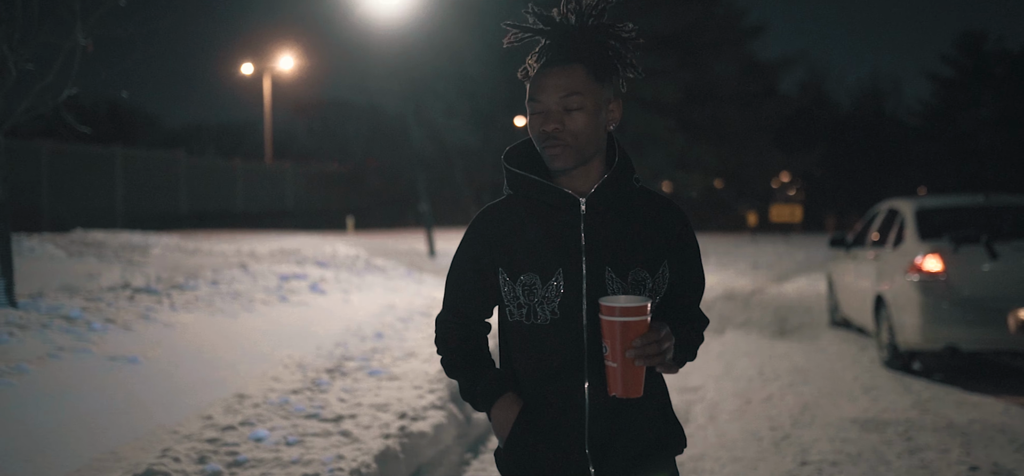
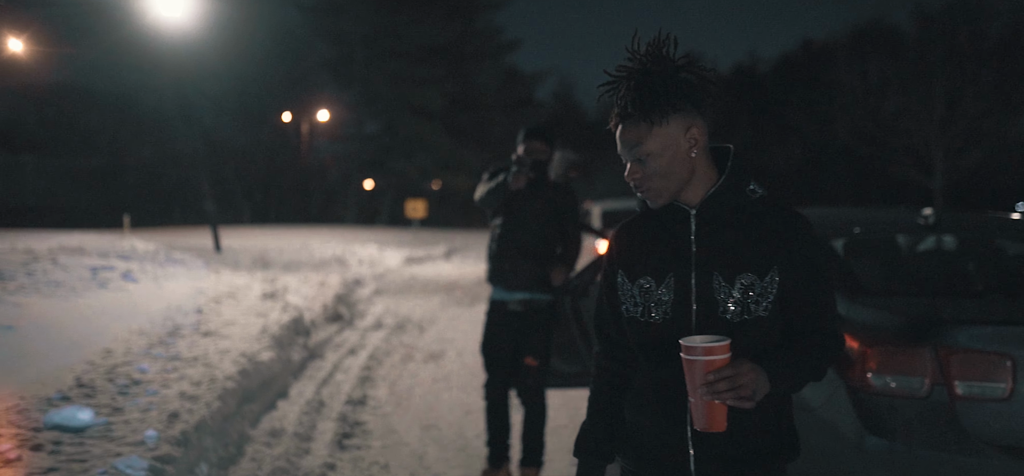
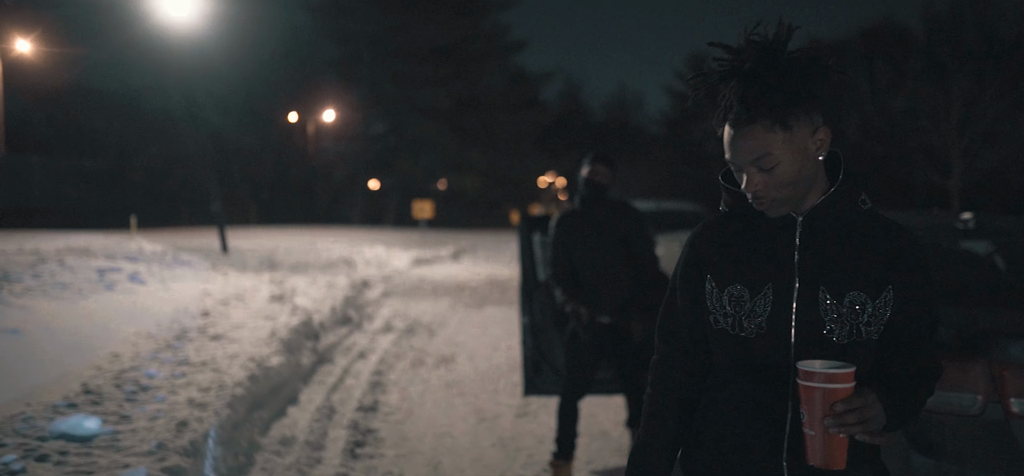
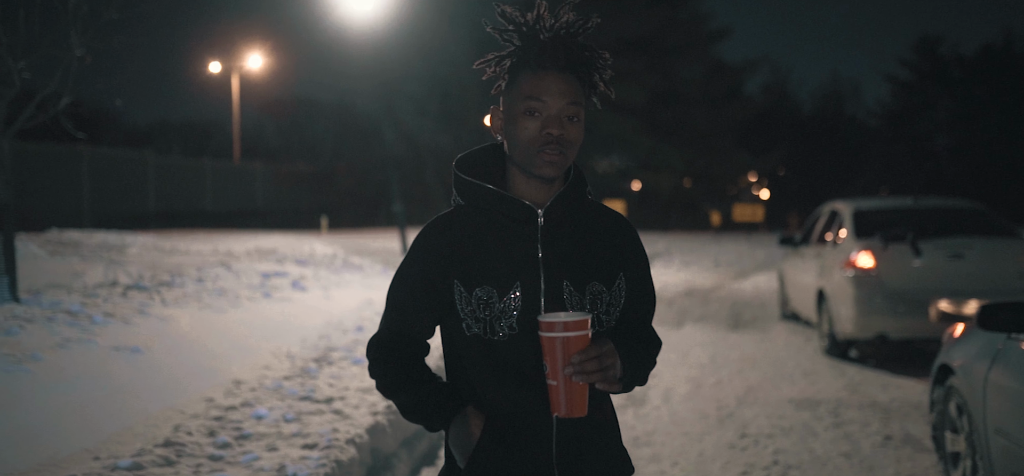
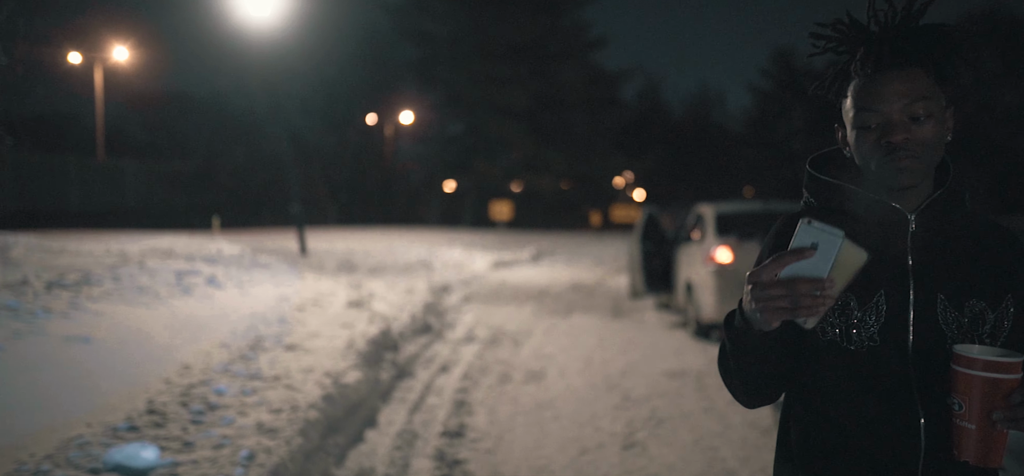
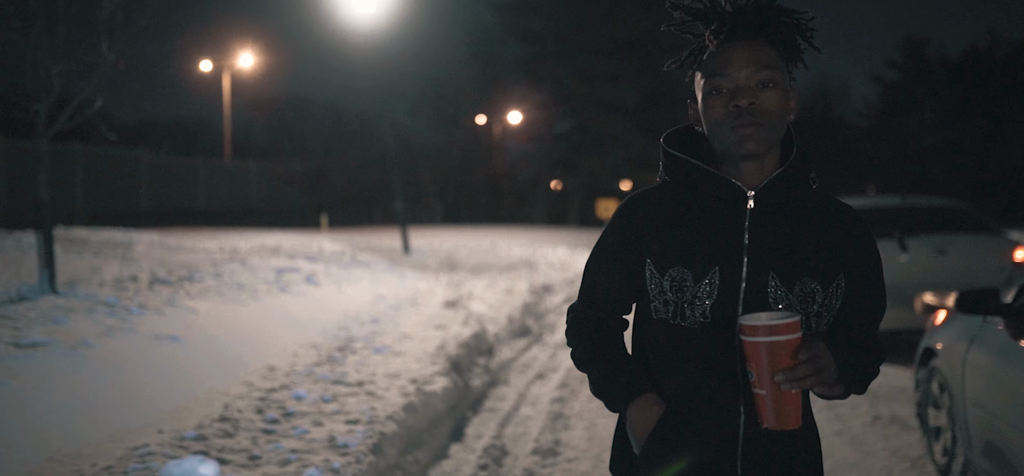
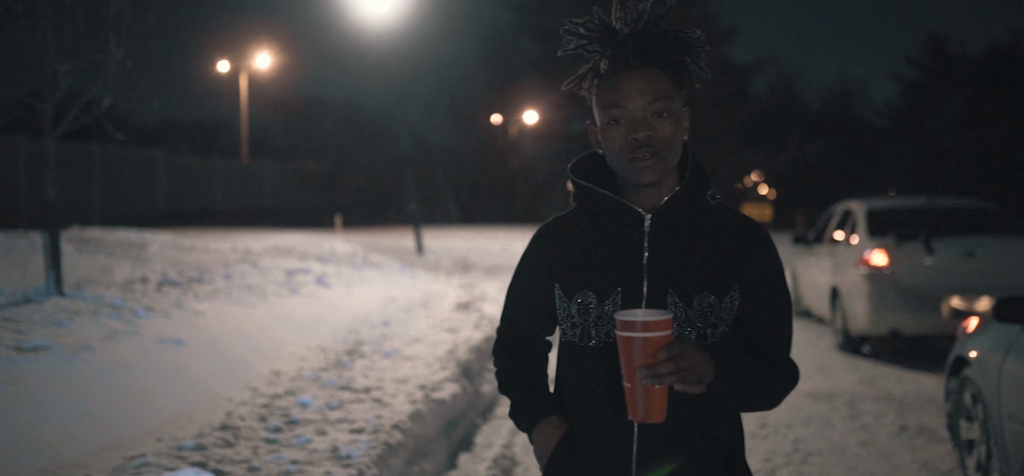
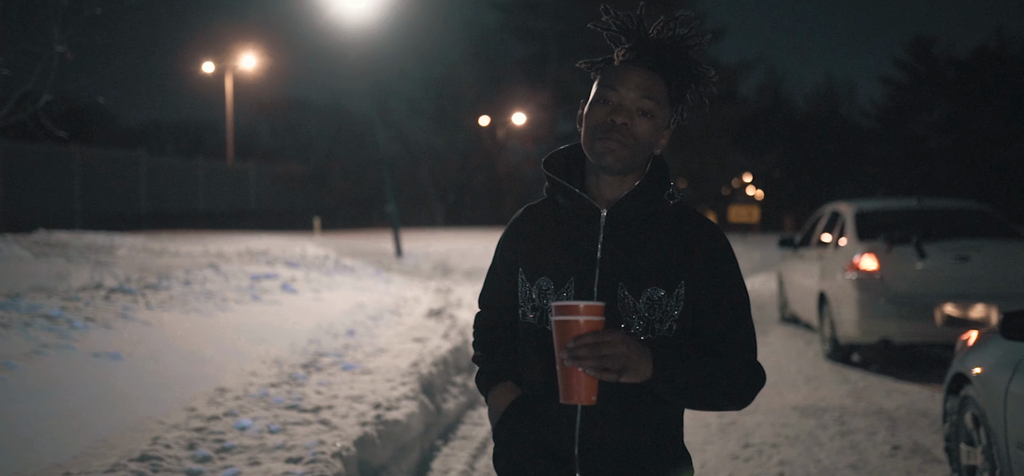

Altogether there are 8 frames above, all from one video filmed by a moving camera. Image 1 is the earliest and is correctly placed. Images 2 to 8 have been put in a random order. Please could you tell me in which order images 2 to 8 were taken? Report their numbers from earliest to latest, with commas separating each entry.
8, 4, 7, 6, 5, 3, 2
